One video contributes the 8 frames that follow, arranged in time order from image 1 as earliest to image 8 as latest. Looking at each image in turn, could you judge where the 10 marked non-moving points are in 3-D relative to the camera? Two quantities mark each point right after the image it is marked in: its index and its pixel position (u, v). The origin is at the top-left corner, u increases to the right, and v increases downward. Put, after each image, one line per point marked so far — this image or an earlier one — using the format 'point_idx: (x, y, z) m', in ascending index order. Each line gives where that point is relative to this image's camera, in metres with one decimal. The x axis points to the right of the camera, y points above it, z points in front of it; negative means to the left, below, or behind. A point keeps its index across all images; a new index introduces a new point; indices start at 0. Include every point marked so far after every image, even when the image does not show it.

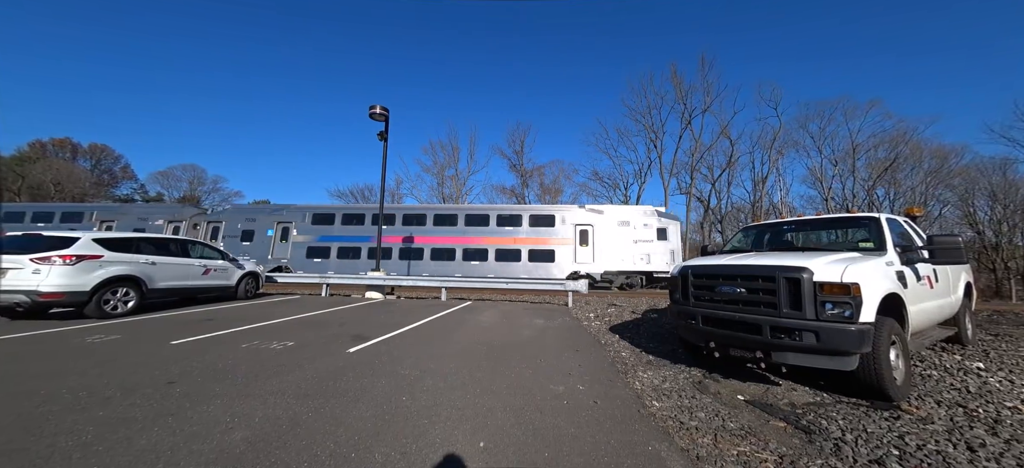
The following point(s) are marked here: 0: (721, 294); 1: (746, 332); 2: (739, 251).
0: (+1.6, -0.5, +2.7) m
1: (+1.7, -0.7, +2.5) m
2: (+2.3, -0.2, +3.5) m
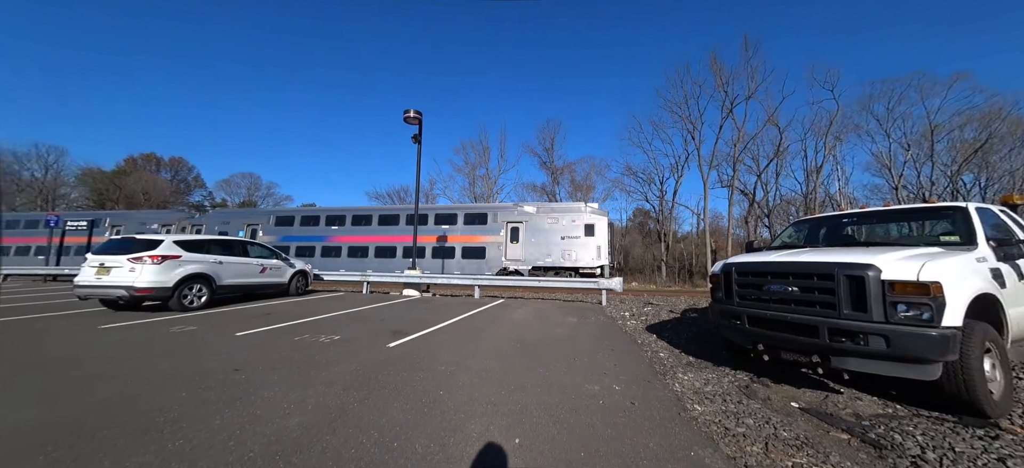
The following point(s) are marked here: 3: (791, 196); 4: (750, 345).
0: (+1.9, -0.4, +2.5) m
1: (+1.9, -0.7, +2.3) m
2: (+2.7, -0.1, +3.3) m
3: (+12.4, +1.7, +15.0) m
4: (+1.8, -0.8, +2.6) m
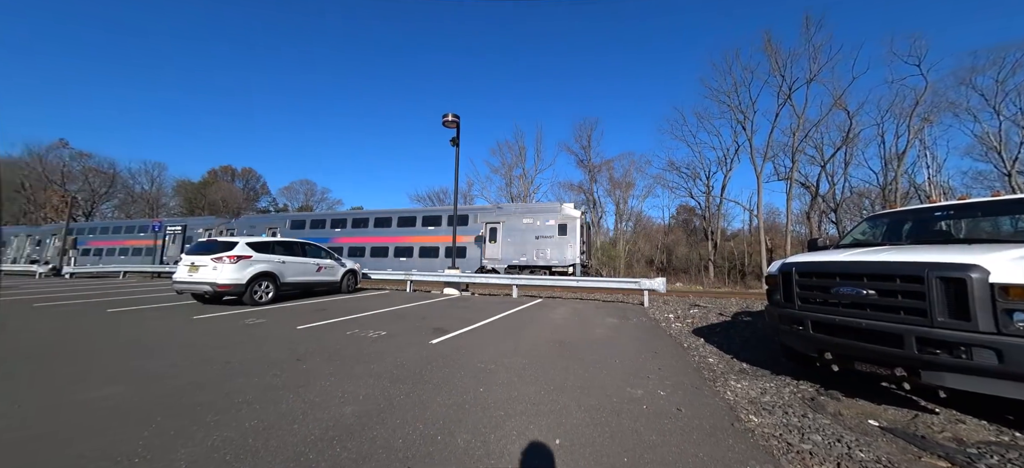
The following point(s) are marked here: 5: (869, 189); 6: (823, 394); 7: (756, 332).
0: (+2.2, -0.4, +2.2) m
1: (+2.2, -0.6, +2.0) m
2: (+3.0, -0.1, +2.9) m
3: (+14.0, +1.8, +13.5) m
4: (+2.1, -0.8, +2.3) m
5: (+14.3, +1.8, +13.7) m
6: (+3.2, -1.6, +3.5) m
7: (+5.0, -2.0, +7.1) m
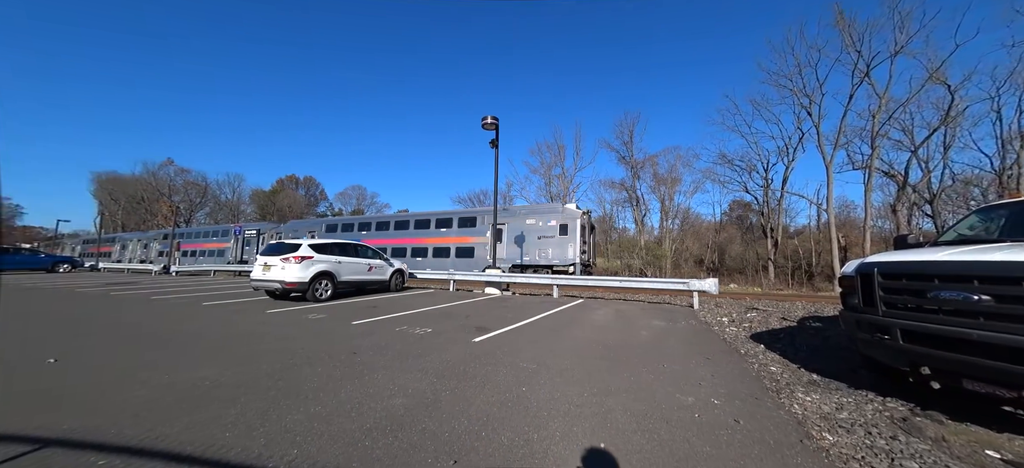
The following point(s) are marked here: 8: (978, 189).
0: (+2.4, -0.4, +1.9) m
1: (+2.4, -0.6, +1.6) m
2: (+3.4, -0.1, +2.4) m
3: (+15.4, +2.0, +11.7) m
4: (+2.4, -0.8, +2.0) m
5: (+15.8, +2.0, +11.8) m
6: (+3.6, -1.6, +3.0) m
7: (+5.9, -2.0, +6.3) m
8: (+15.6, +1.6, +11.8) m
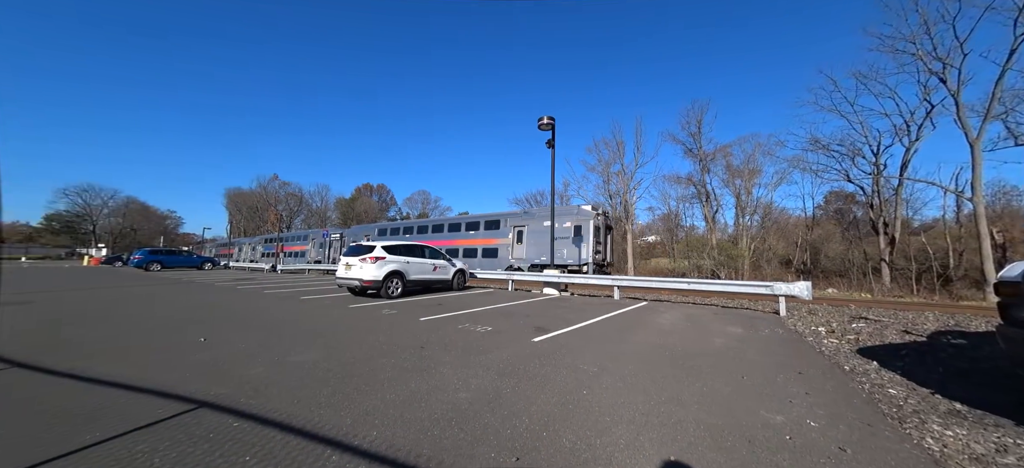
0: (+2.7, -0.4, +1.2) m
1: (+2.7, -0.6, +0.9) m
2: (+3.8, 0.0, +1.6) m
3: (+17.2, +2.2, +8.7) m
4: (+2.7, -0.8, +1.3) m
5: (+17.5, +2.2, +8.8) m
6: (+4.1, -1.6, +2.1) m
7: (+6.9, -1.9, +5.0) m
8: (+17.4, +1.8, +8.8) m
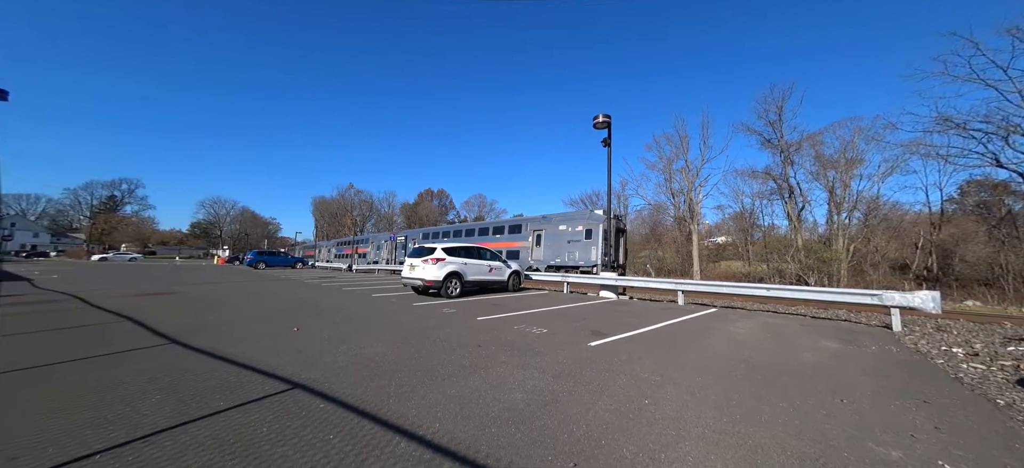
0: (+2.9, -0.4, +0.2) m
1: (+2.9, -0.6, 0.0) m
2: (+4.0, 0.0, +0.5) m
3: (+18.4, +2.3, +5.4) m
4: (+3.0, -0.8, +0.3) m
5: (+18.7, +2.3, +5.4) m
6: (+4.5, -1.5, +0.9) m
7: (+7.7, -1.9, +3.3) m
8: (+18.6, +1.9, +5.4) m
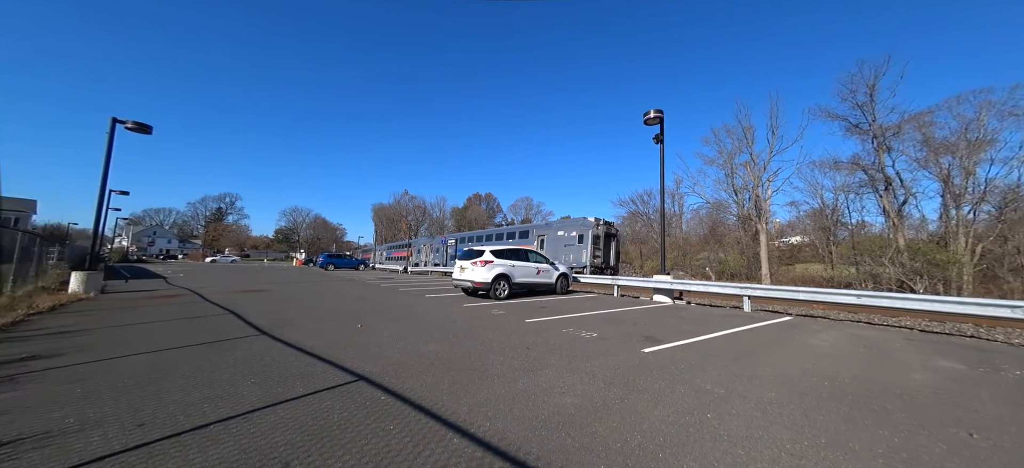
0: (+3.0, -0.3, -1.0) m
1: (+2.9, -0.6, -1.2) m
2: (+4.1, 0.0, -0.9) m
3: (+19.0, +2.5, +2.0) m
4: (+3.0, -0.7, -0.9) m
5: (+19.3, +2.5, +2.0) m
6: (+4.6, -1.5, -0.6) m
7: (+8.1, -1.8, +1.4) m
8: (+19.2, +2.1, +2.0) m
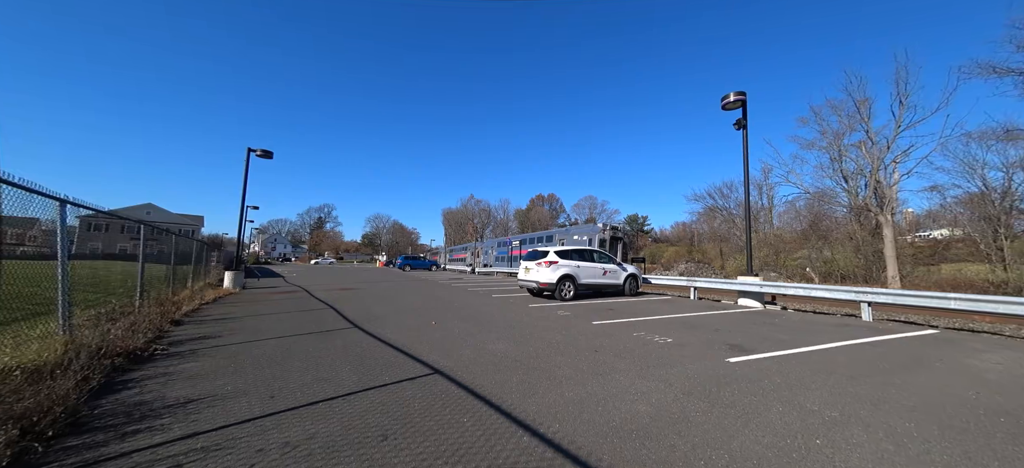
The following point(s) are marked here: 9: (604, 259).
0: (+2.8, -0.3, -3.7) m
1: (+2.6, -0.5, -3.9) m
2: (+3.8, +0.1, -3.8) m
3: (+18.9, +2.9, -3.6) m
4: (+2.8, -0.7, -3.6) m
5: (+19.3, +2.9, -3.7) m
6: (+4.4, -1.4, -3.5) m
7: (+8.3, -1.6, -2.3) m
8: (+19.2, +2.5, -3.7) m
9: (+2.2, -0.8, +6.1) m
